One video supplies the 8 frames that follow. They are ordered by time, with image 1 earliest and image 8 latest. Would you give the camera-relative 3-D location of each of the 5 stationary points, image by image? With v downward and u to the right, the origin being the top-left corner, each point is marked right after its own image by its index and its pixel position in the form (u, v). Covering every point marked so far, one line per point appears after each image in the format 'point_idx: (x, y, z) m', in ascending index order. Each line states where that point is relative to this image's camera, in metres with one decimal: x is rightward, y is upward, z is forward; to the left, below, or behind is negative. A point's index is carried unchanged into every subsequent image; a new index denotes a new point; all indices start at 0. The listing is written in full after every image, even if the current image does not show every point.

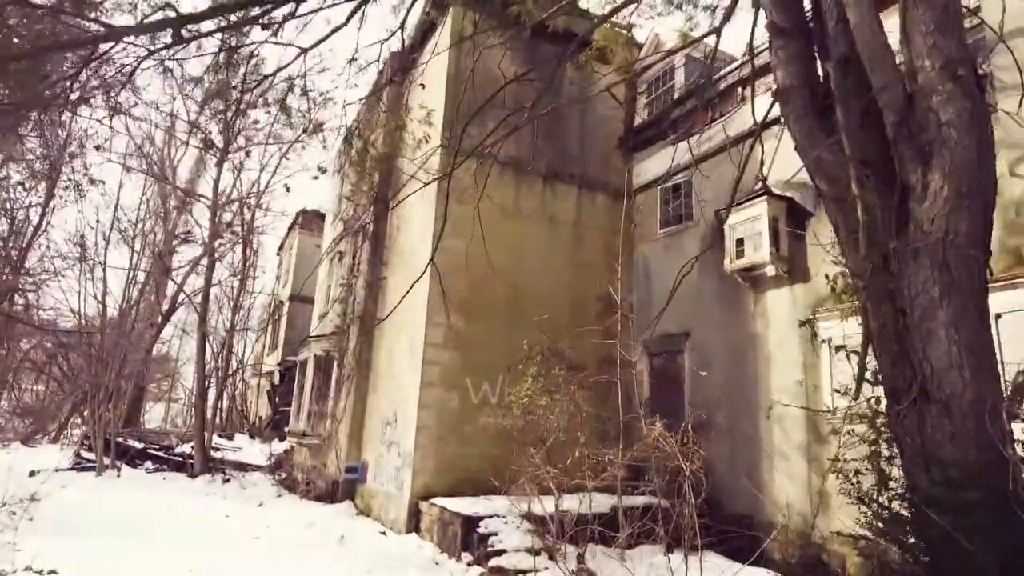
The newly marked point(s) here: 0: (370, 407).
0: (-2.6, -2.2, +11.6) m
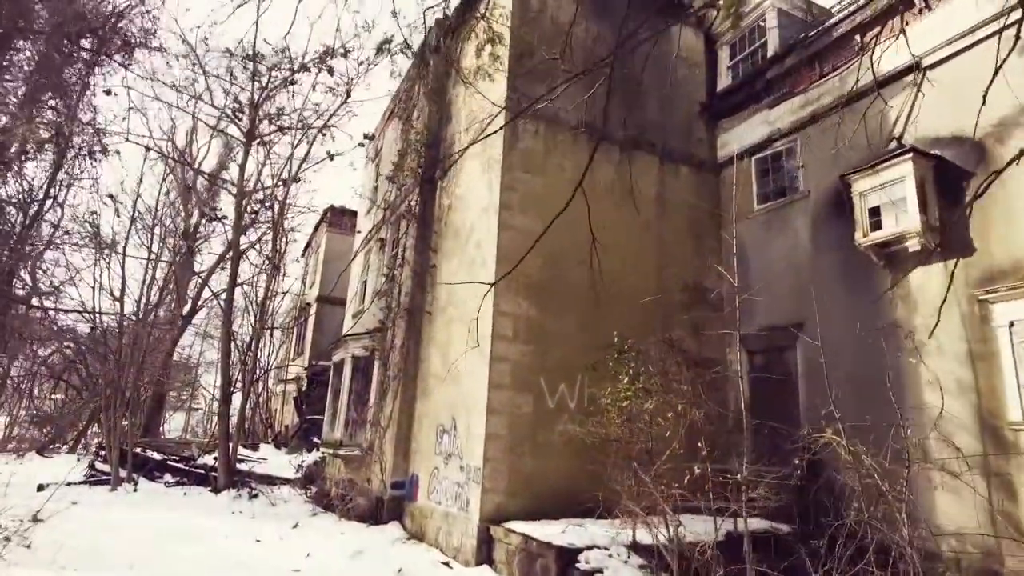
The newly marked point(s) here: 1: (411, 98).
0: (-1.5, -2.0, +10.1) m
1: (-2.0, +3.8, +12.7) m
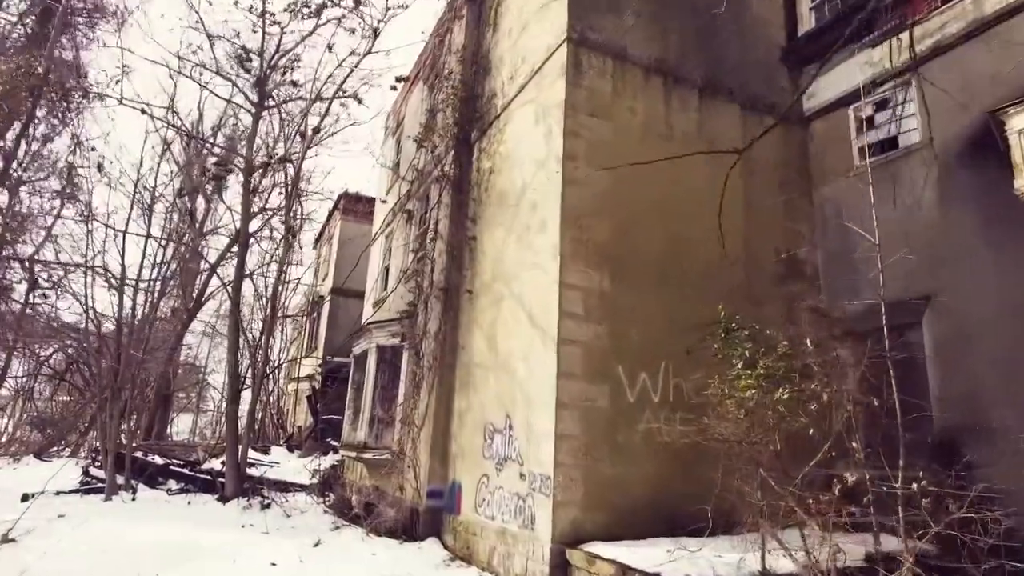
0: (-0.7, -1.6, +8.6) m
1: (-1.2, +4.1, +11.2) m
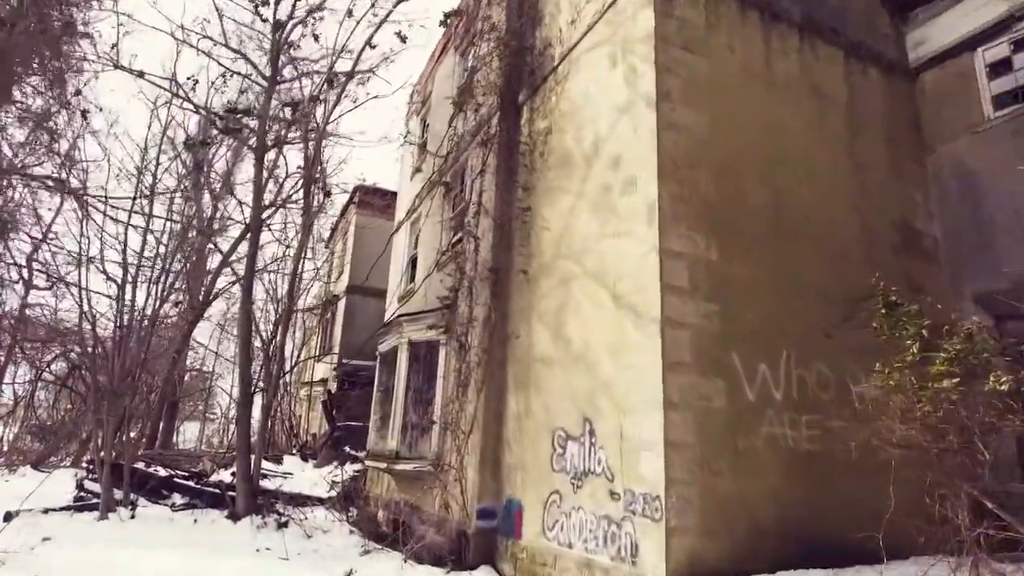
0: (0.0, -1.4, +7.2) m
1: (-0.5, +4.3, +9.8) m
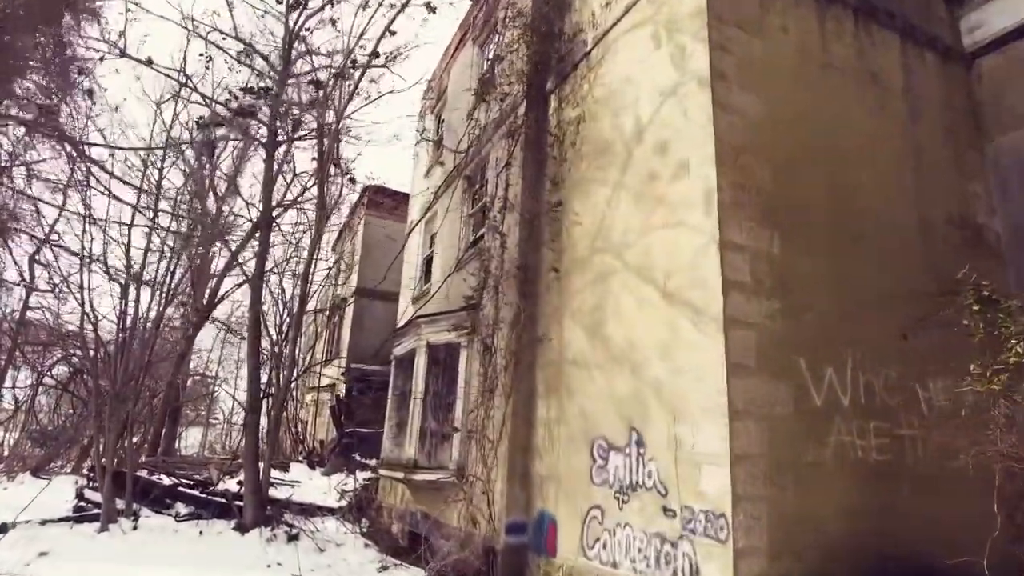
0: (+0.4, -1.4, +6.7) m
1: (-0.1, +4.3, +9.4) m
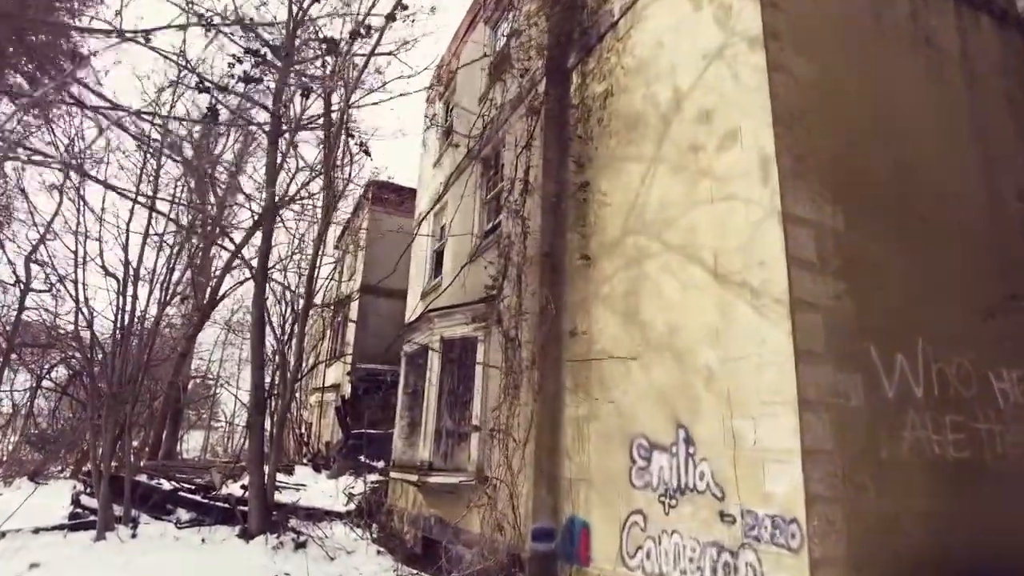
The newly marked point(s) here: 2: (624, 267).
0: (+0.6, -1.2, +6.2) m
1: (+0.1, +4.4, +8.9) m
2: (+1.0, +0.2, +5.9) m
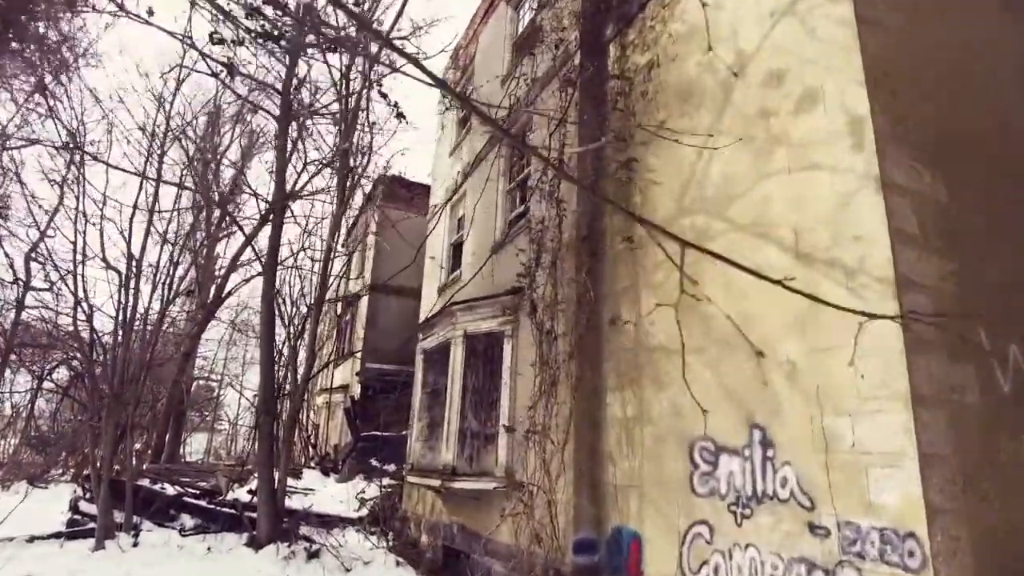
0: (+1.0, -1.1, +5.6) m
1: (+0.4, +4.5, +8.3) m
2: (+1.4, +0.3, +5.3) m
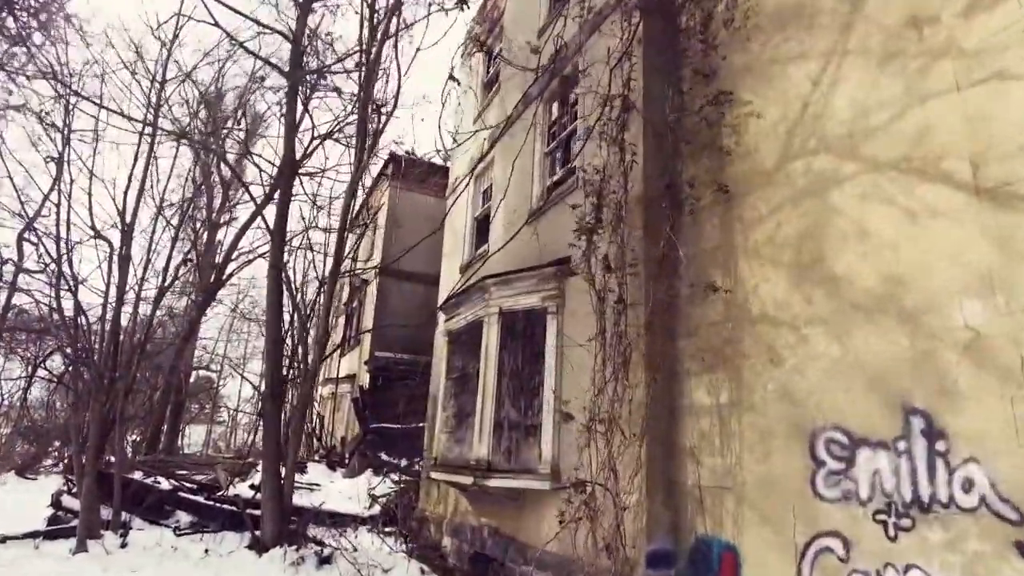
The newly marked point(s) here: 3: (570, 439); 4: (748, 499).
0: (+1.4, -0.8, +4.6) m
1: (+1.0, +4.8, +7.3) m
2: (+1.9, +0.6, +4.3) m
3: (+0.5, -1.3, +5.7) m
4: (+1.6, -1.4, +4.2) m
